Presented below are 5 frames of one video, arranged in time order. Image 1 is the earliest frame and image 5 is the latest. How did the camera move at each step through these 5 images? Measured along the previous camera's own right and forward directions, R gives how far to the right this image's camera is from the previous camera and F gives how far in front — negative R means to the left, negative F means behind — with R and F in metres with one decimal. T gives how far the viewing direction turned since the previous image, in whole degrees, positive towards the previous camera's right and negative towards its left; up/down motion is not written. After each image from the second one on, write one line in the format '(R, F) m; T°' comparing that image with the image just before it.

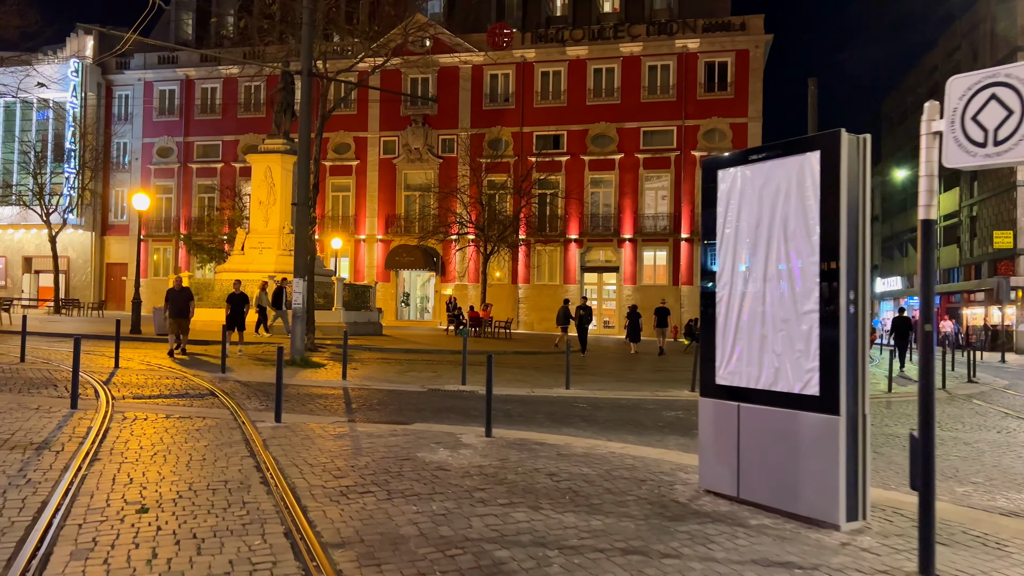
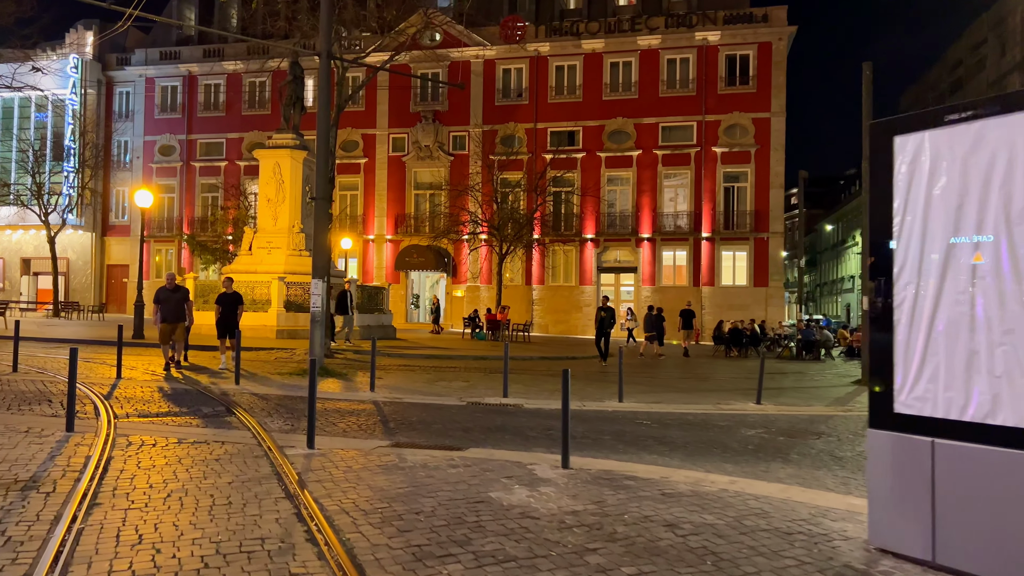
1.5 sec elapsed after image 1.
(-0.6, +1.2) m; 0°
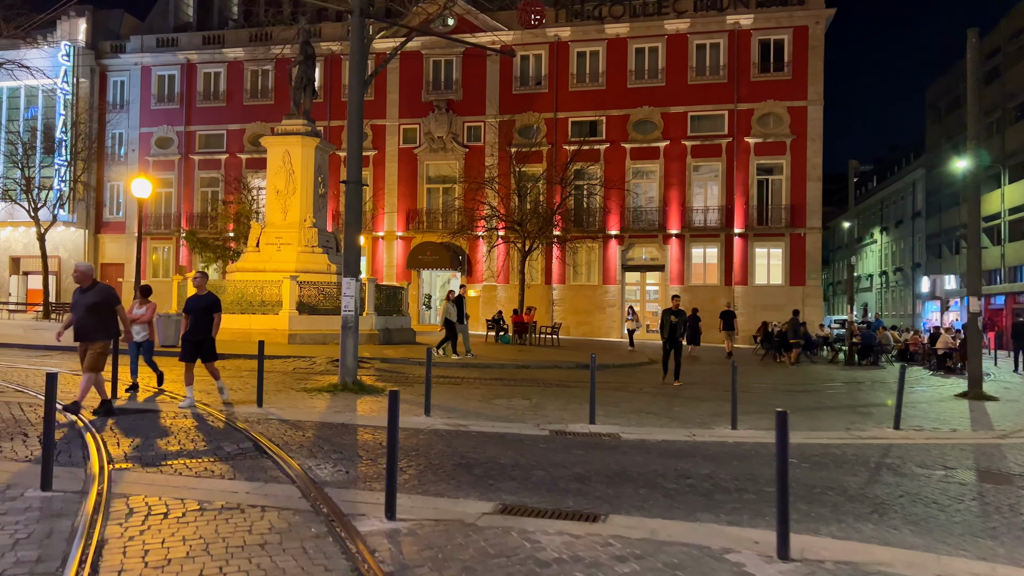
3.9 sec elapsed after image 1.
(-1.0, +2.0) m; 0°
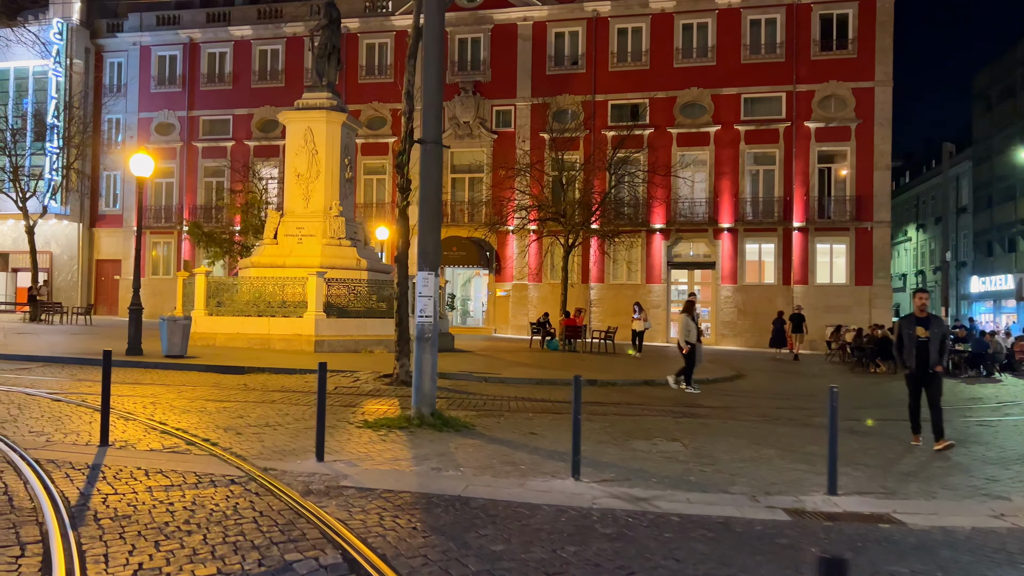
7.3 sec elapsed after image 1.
(-1.5, +3.0) m; 0°
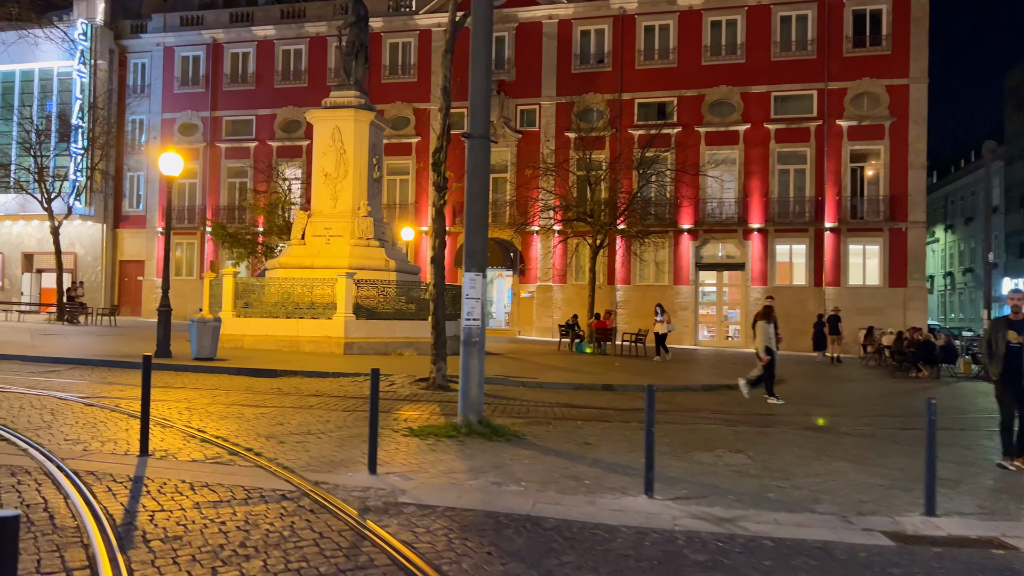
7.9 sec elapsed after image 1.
(-0.4, +0.4) m; -1°
